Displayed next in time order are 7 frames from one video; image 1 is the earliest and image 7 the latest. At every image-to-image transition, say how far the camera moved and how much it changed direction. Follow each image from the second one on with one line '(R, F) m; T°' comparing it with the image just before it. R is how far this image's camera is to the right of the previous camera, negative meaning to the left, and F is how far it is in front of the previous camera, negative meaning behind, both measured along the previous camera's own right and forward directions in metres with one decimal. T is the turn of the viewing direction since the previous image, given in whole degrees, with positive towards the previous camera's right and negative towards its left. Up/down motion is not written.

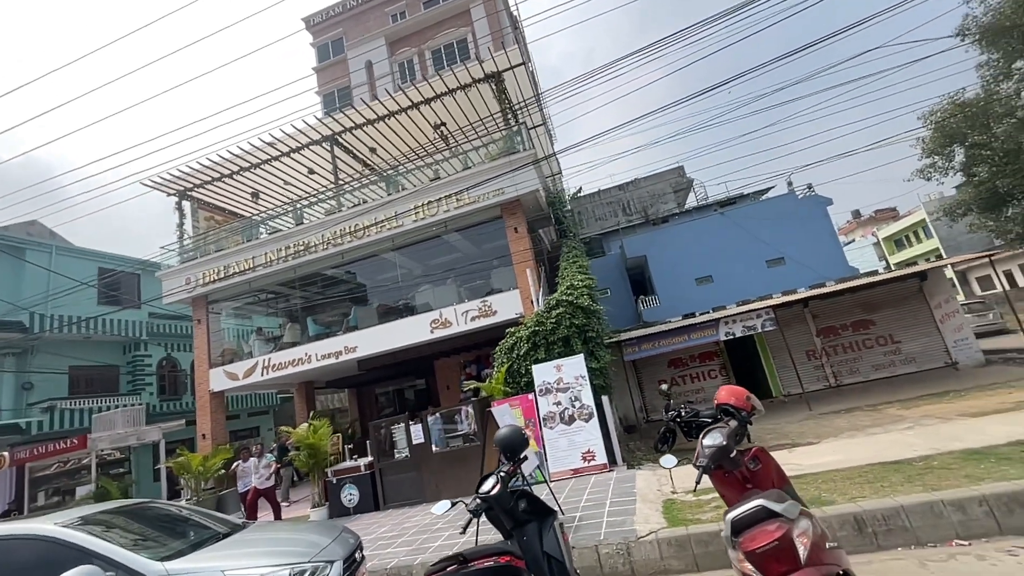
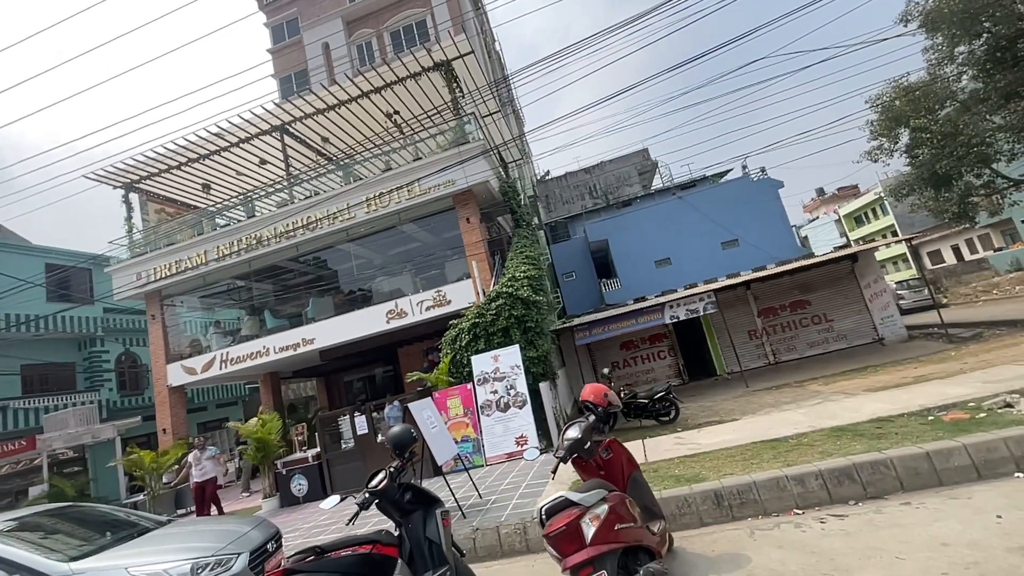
(+0.8, -0.3) m; +2°
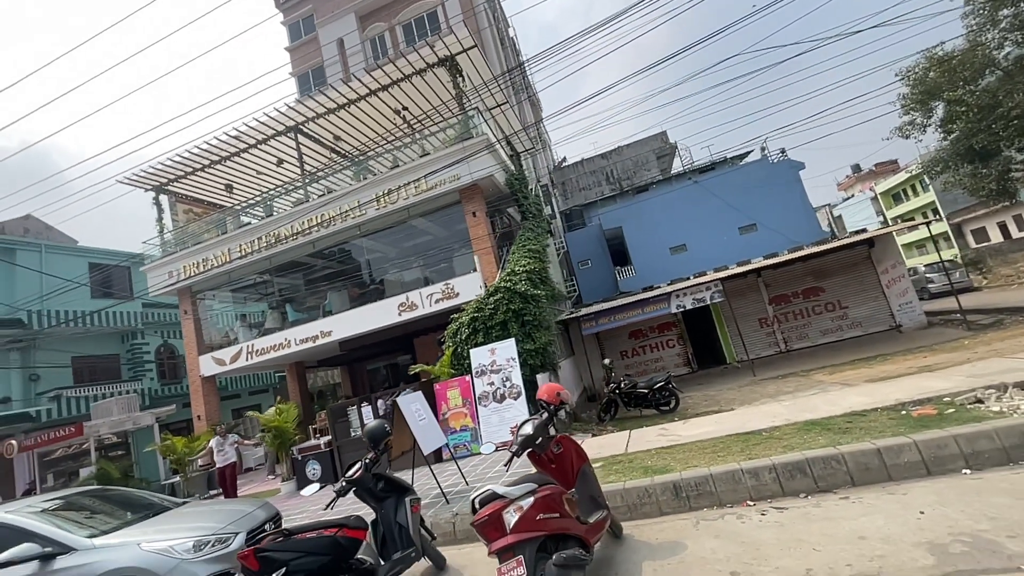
(+0.6, -0.2) m; -3°
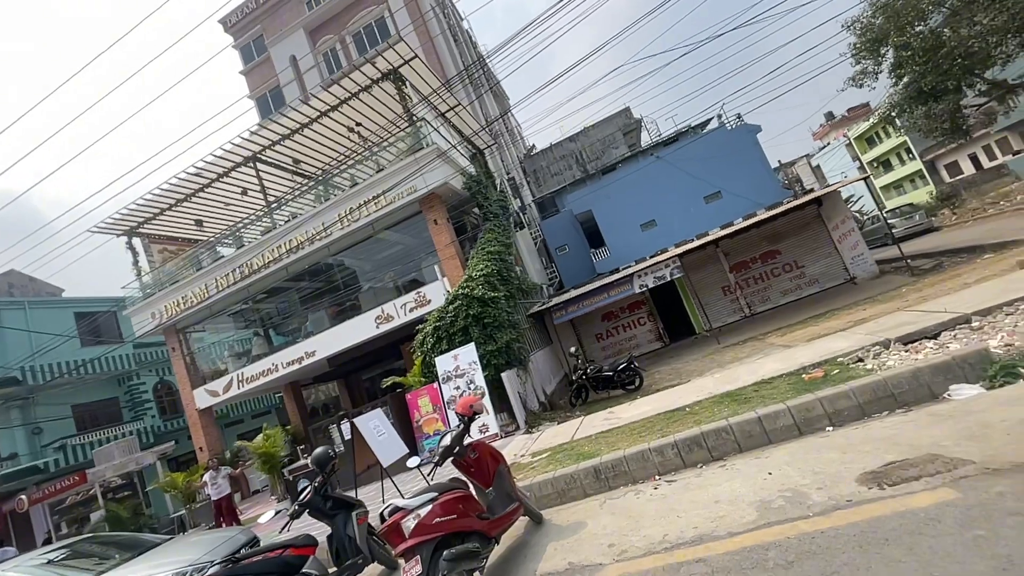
(+0.9, -0.4) m; 0°
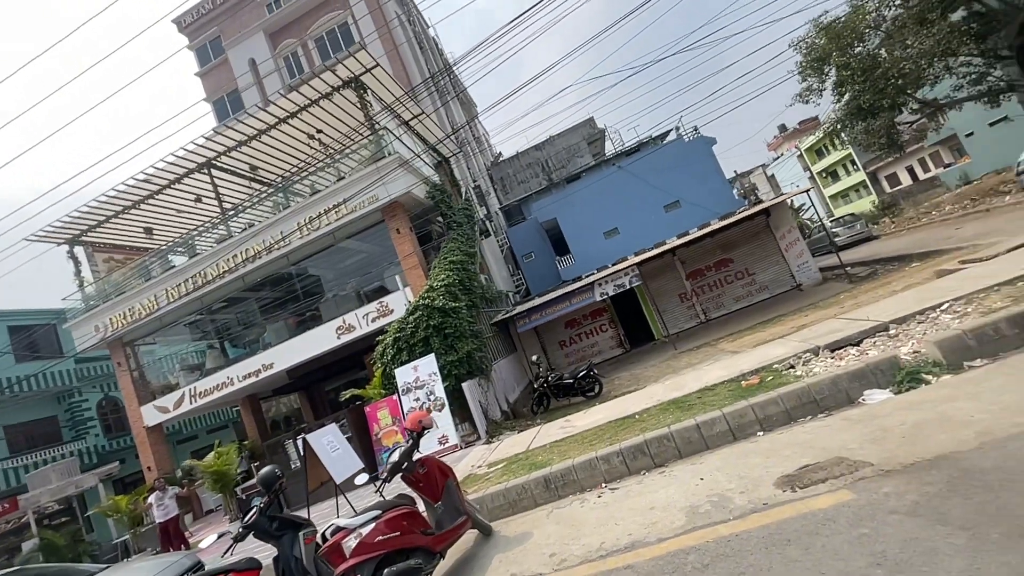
(+0.2, -0.1) m; +4°
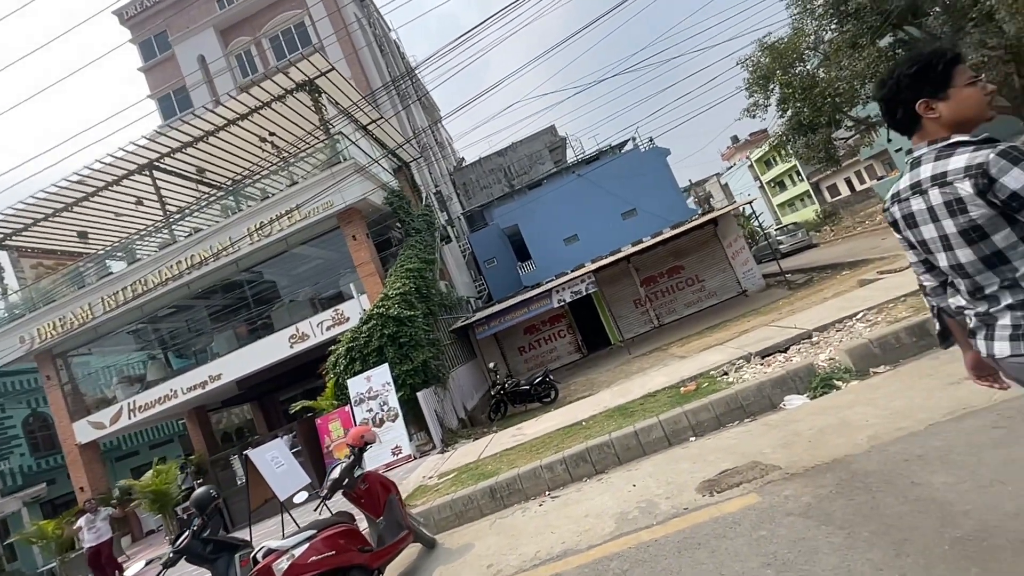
(+0.2, -0.1) m; +4°
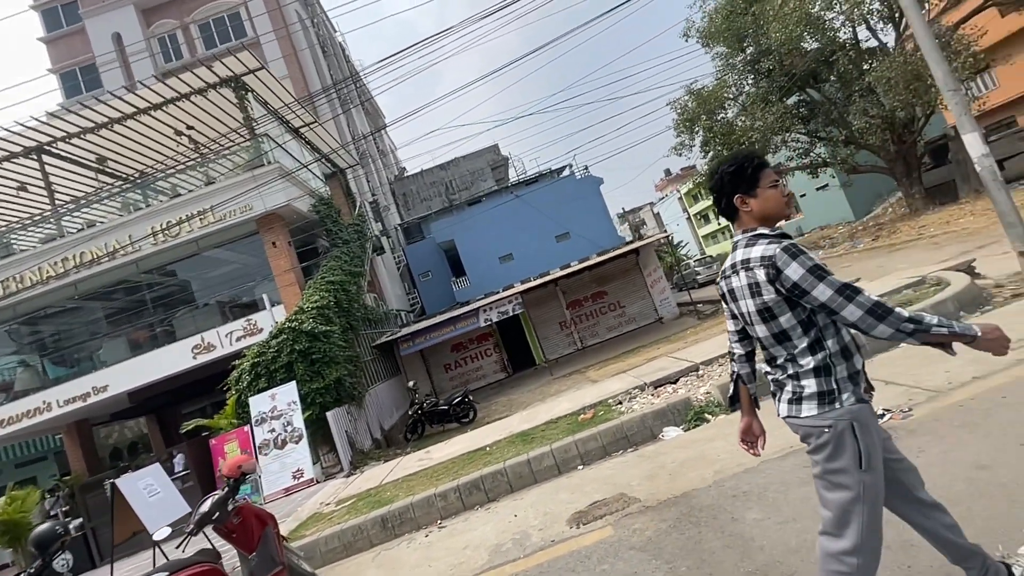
(+0.4, -0.1) m; +8°
